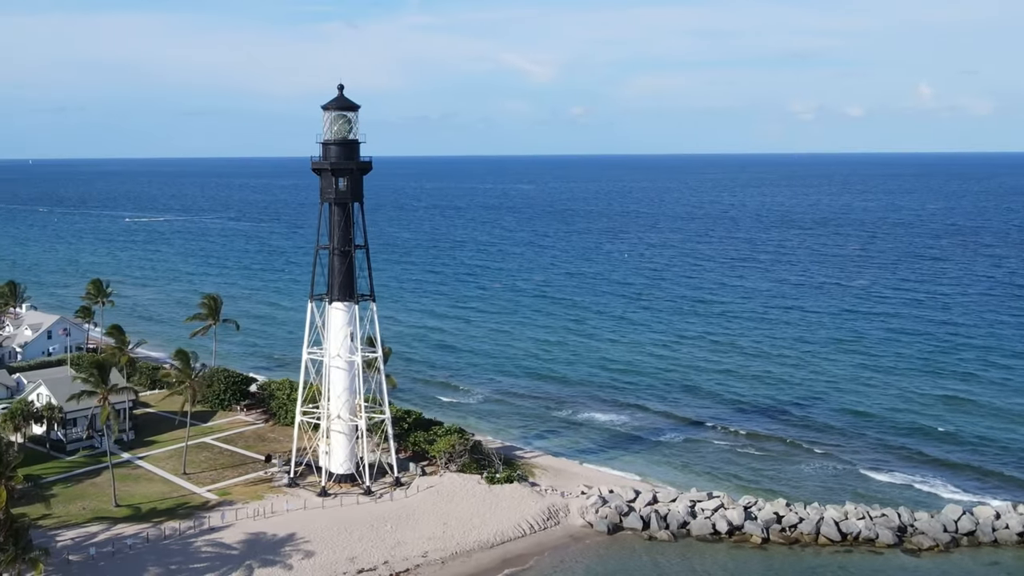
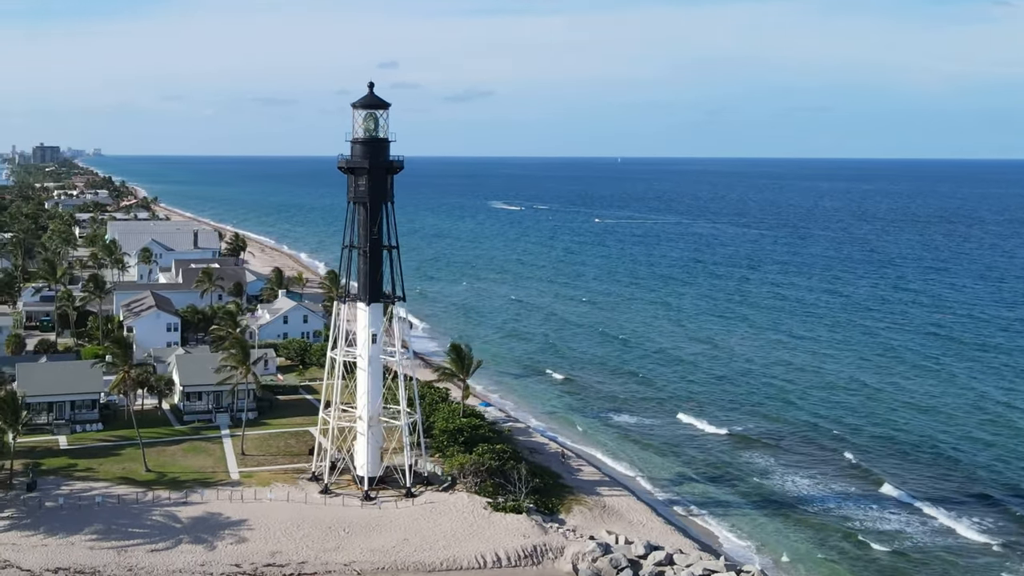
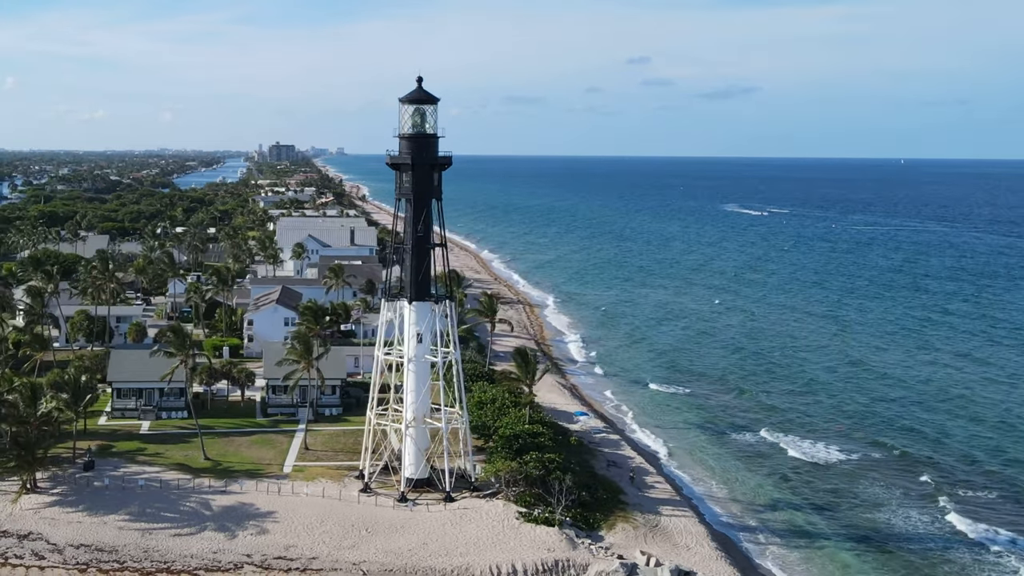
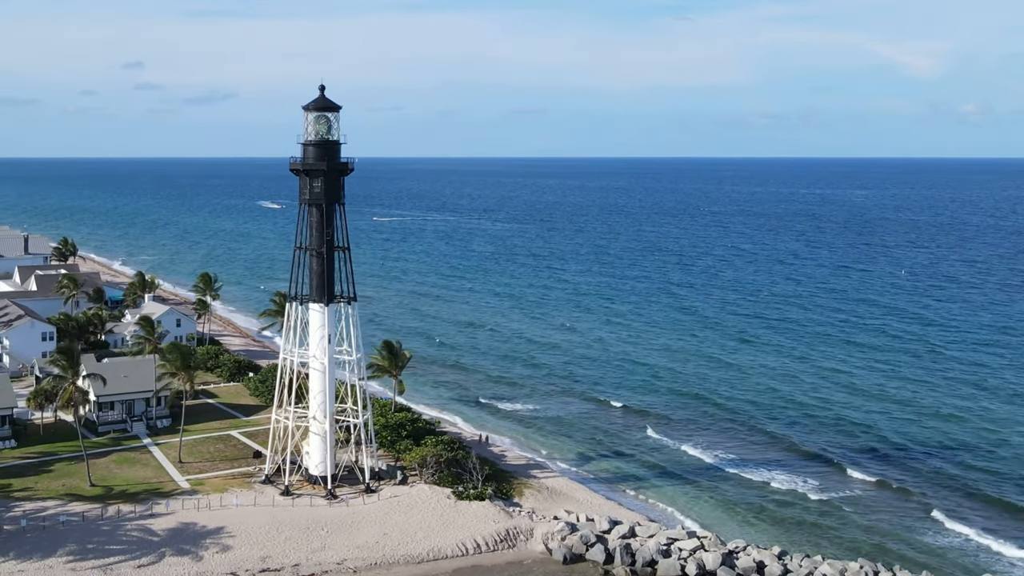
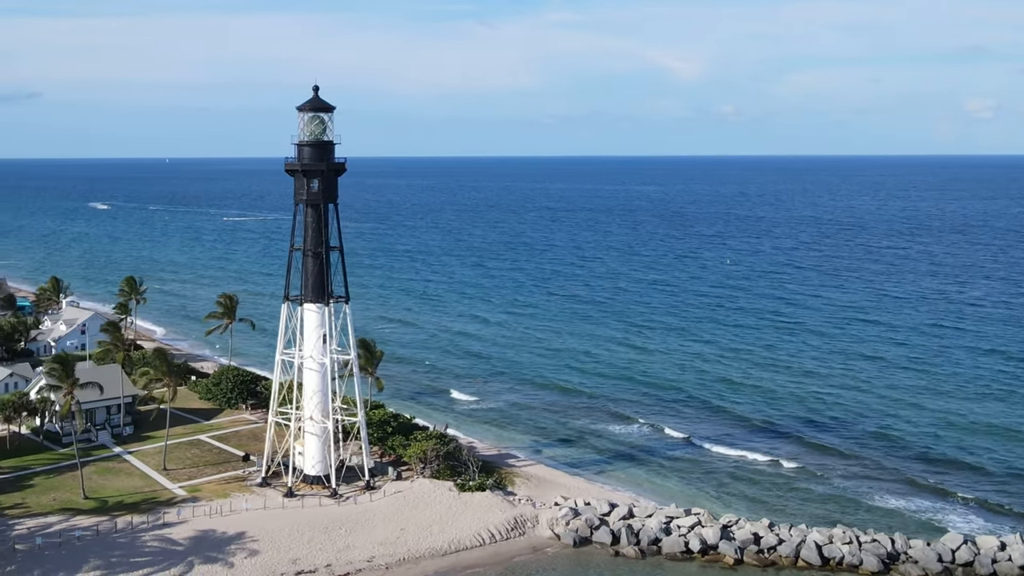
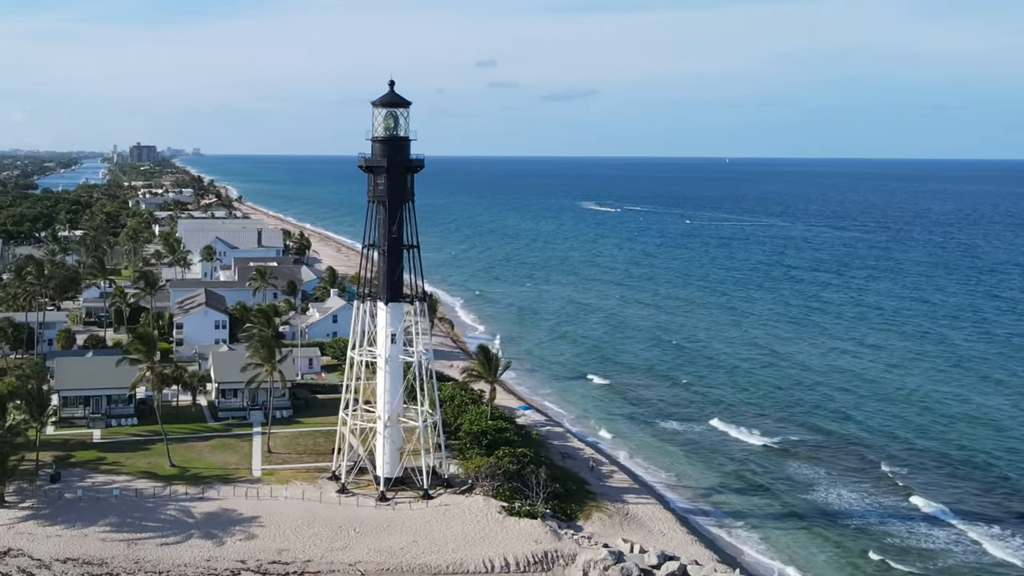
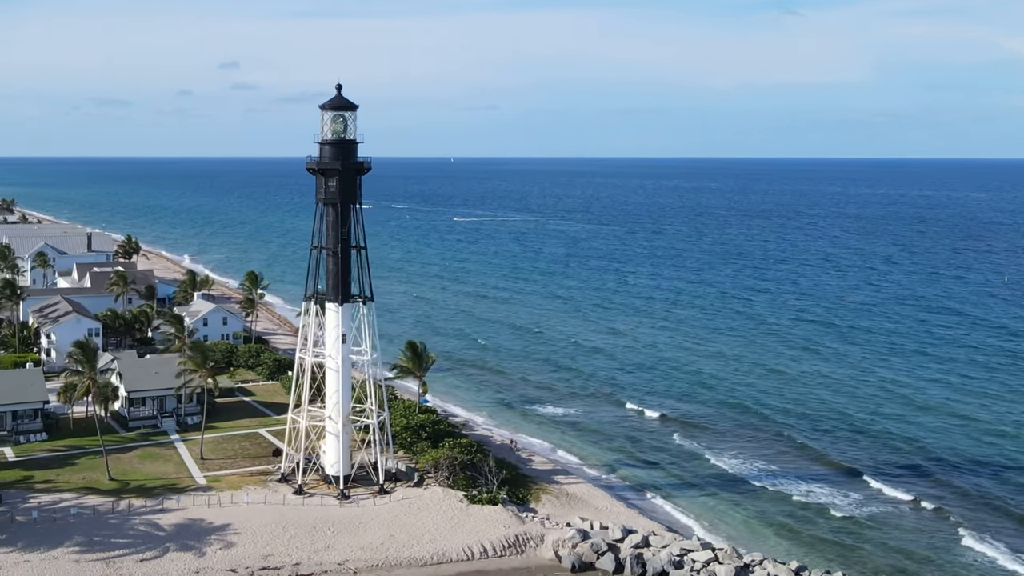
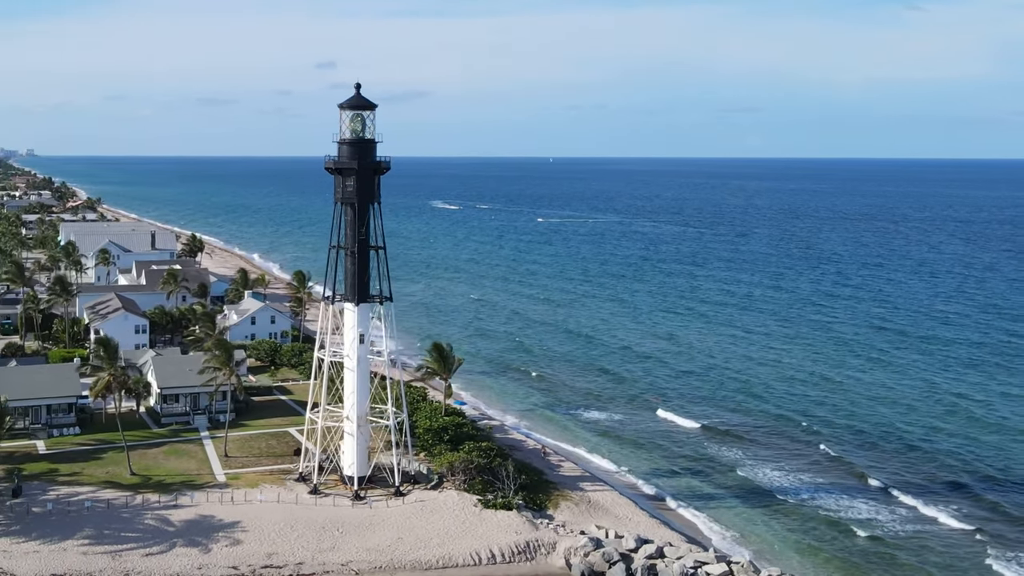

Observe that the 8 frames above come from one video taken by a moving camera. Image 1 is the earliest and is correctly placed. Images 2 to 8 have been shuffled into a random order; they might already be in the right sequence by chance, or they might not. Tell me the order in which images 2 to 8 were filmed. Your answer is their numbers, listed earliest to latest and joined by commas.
5, 4, 7, 8, 2, 6, 3
